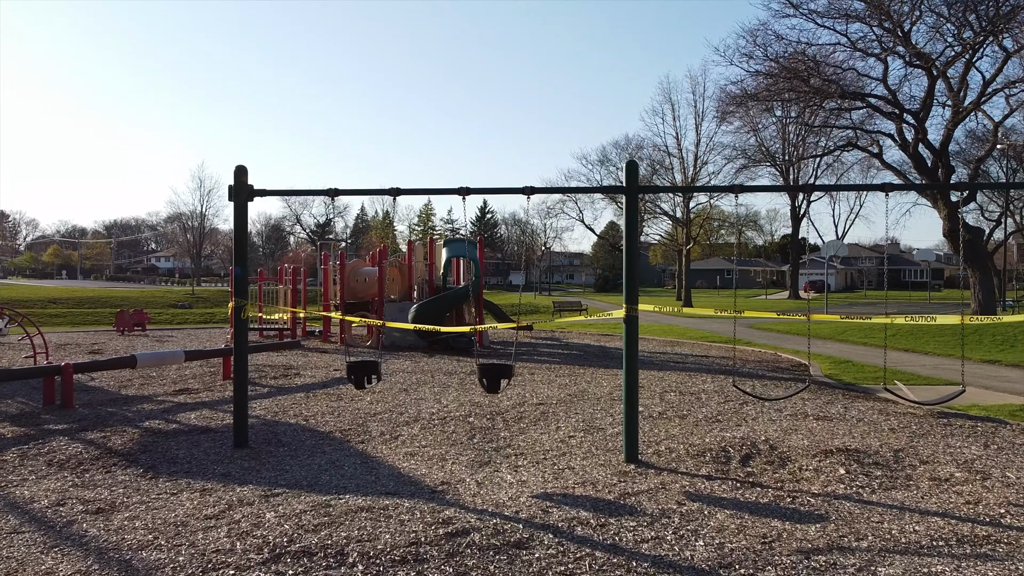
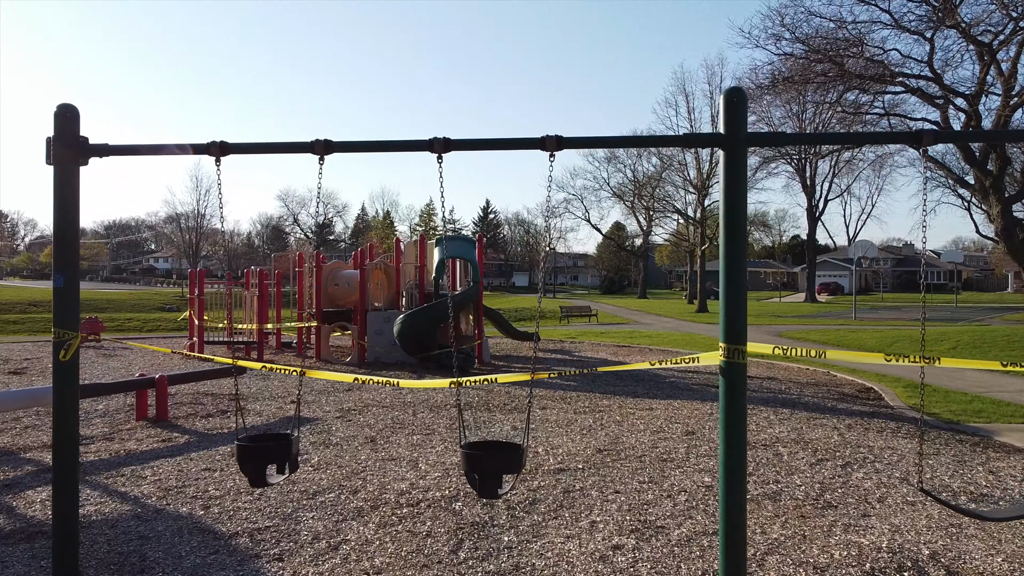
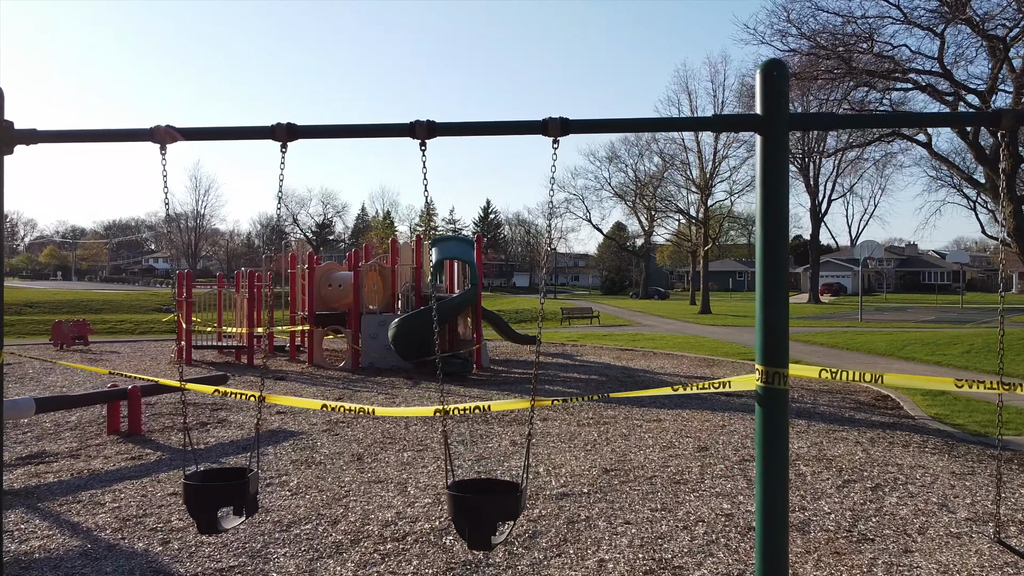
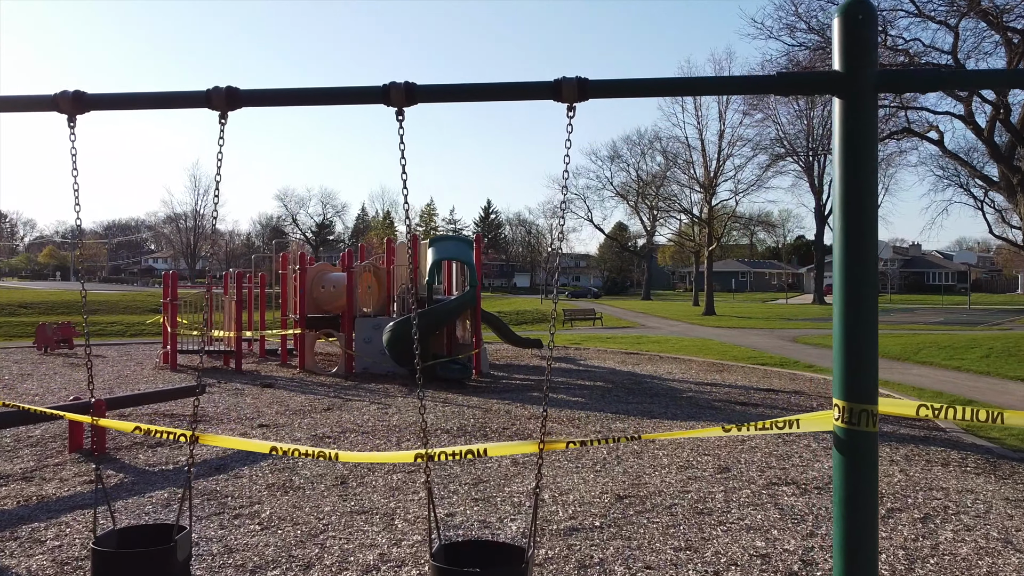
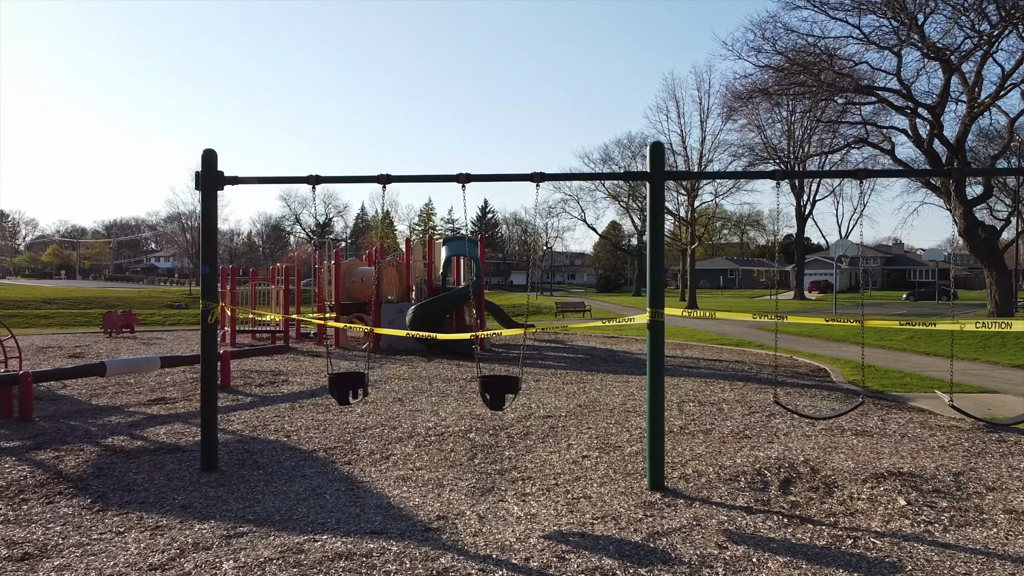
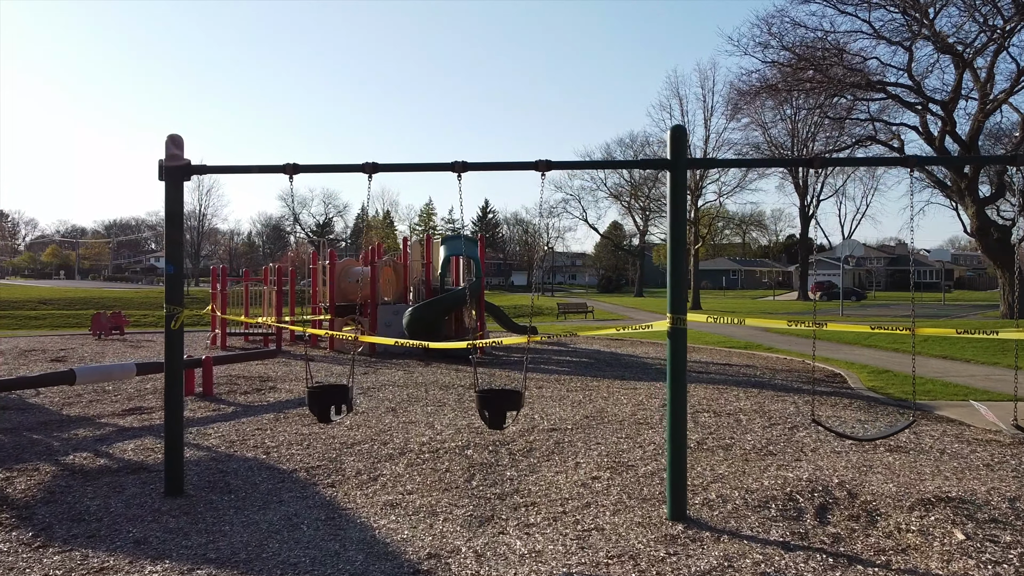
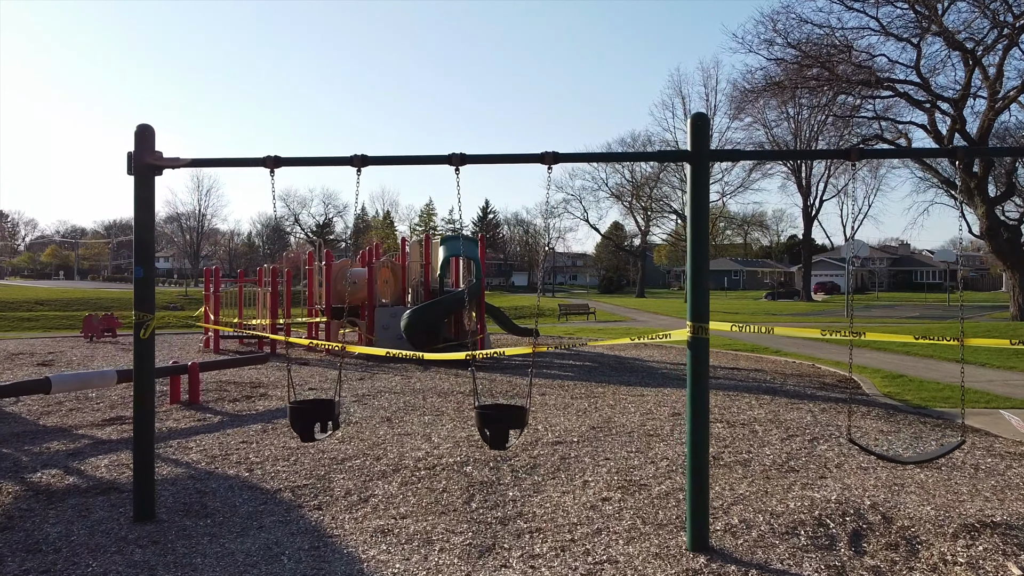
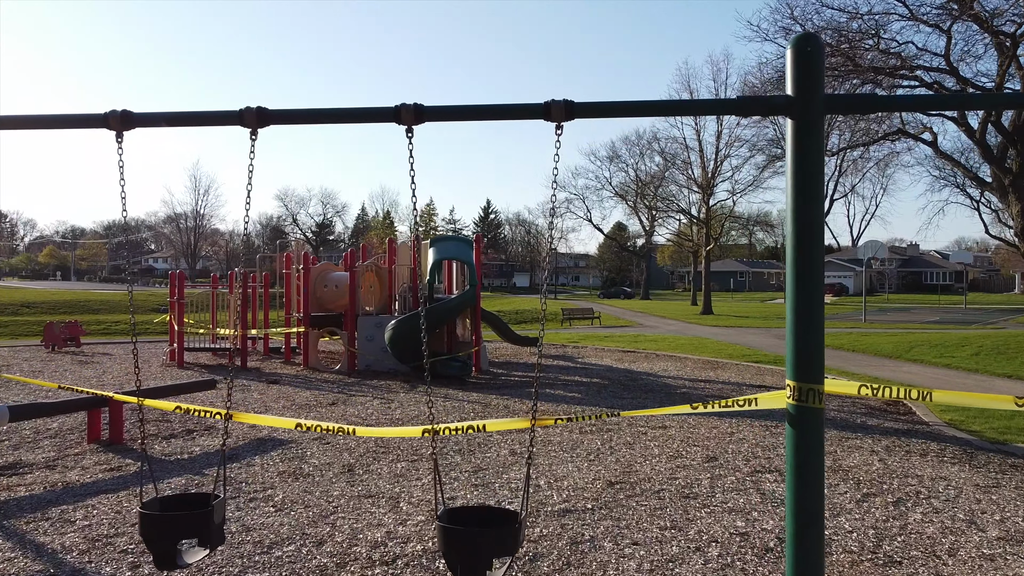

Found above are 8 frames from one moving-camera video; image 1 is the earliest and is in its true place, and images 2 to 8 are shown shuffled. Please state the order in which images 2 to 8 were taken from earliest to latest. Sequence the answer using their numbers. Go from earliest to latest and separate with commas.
5, 6, 7, 2, 3, 8, 4
